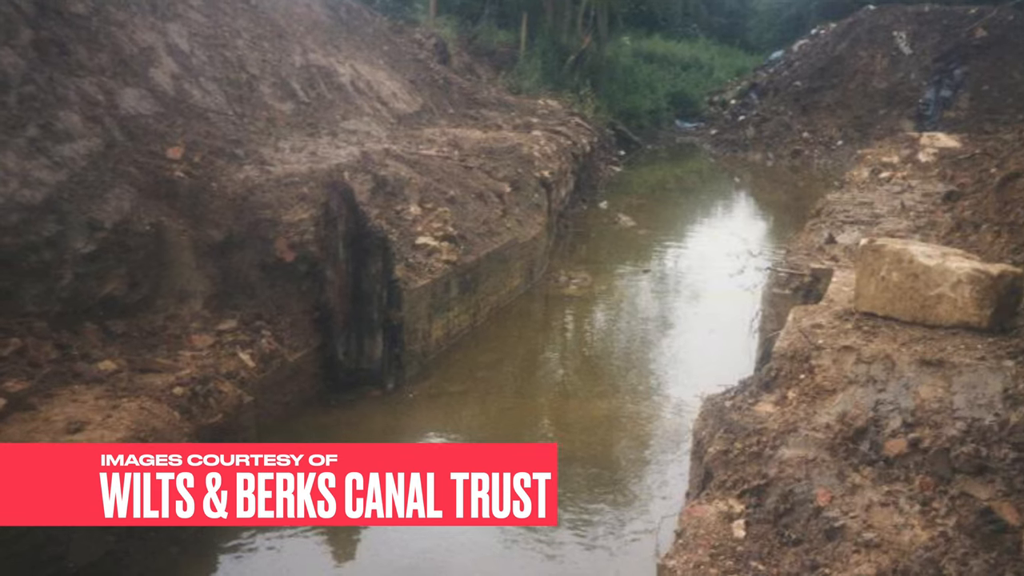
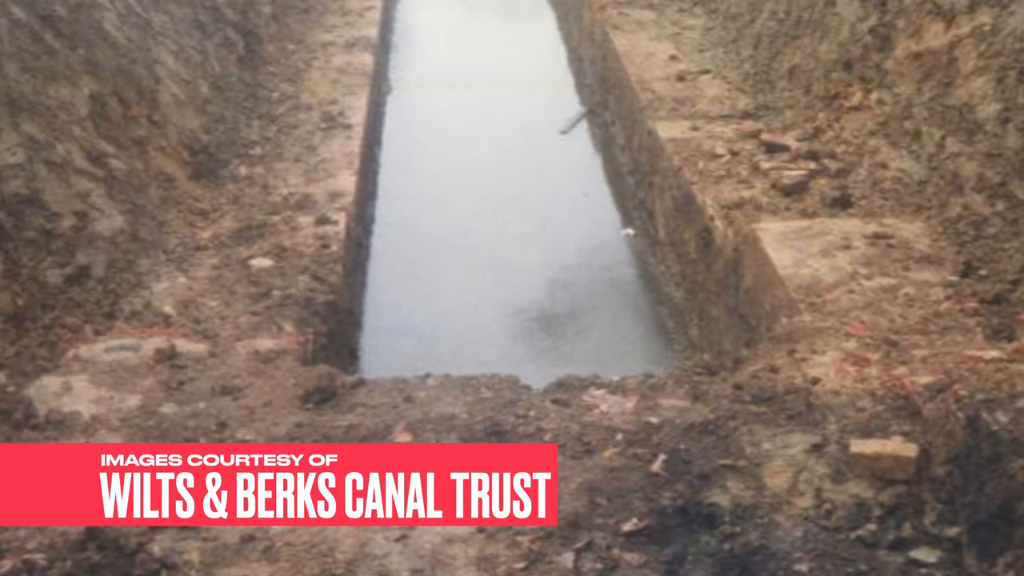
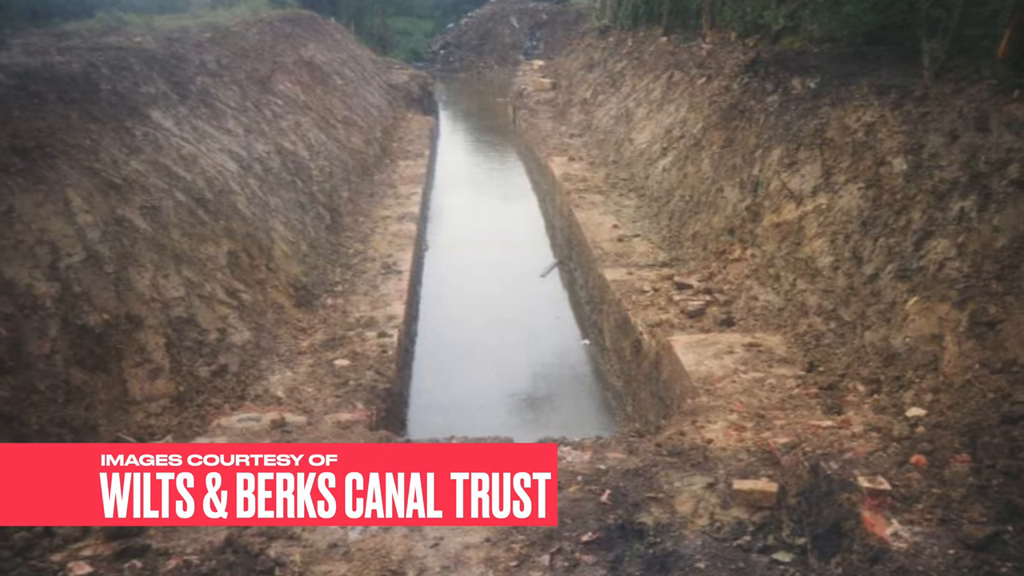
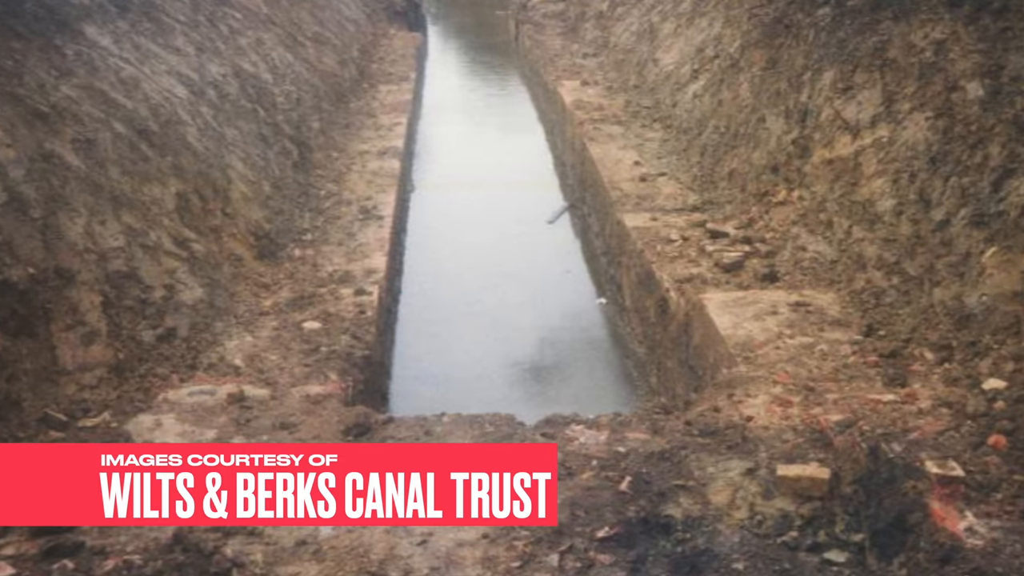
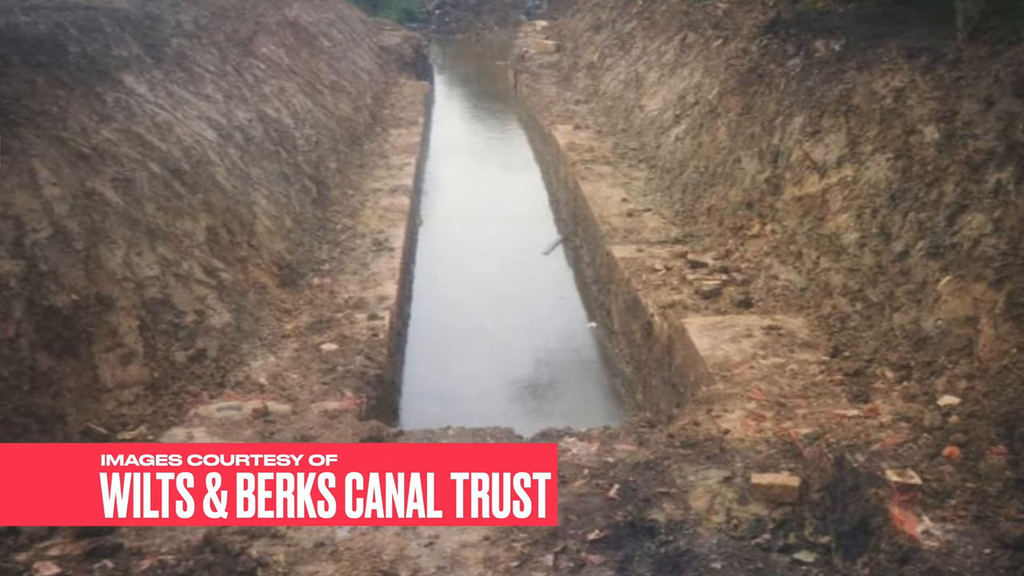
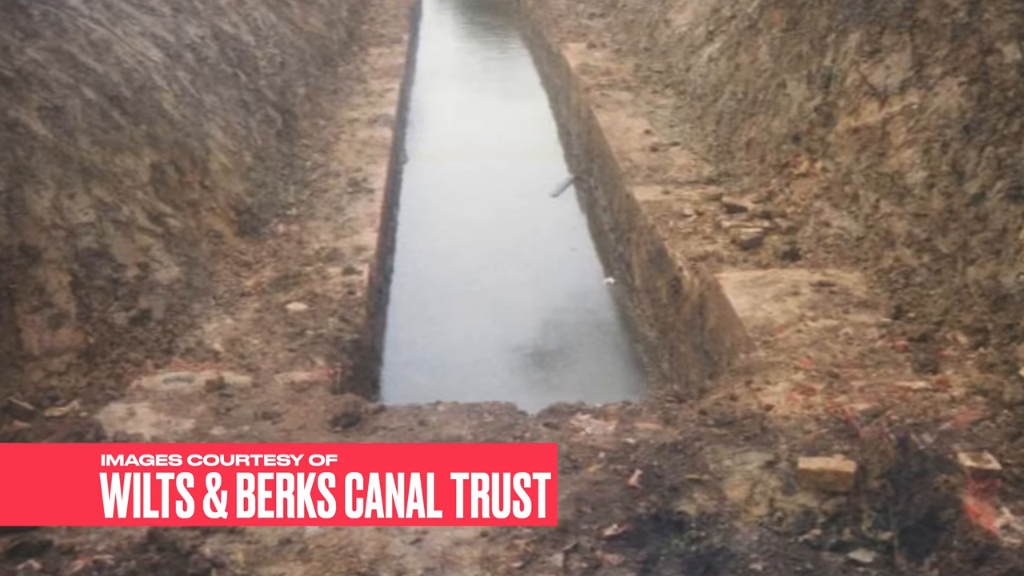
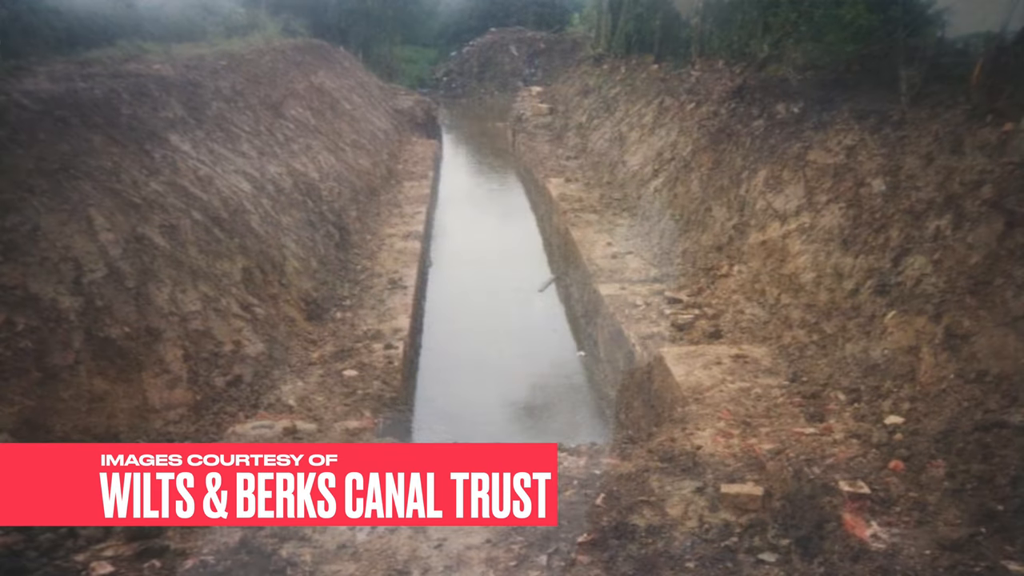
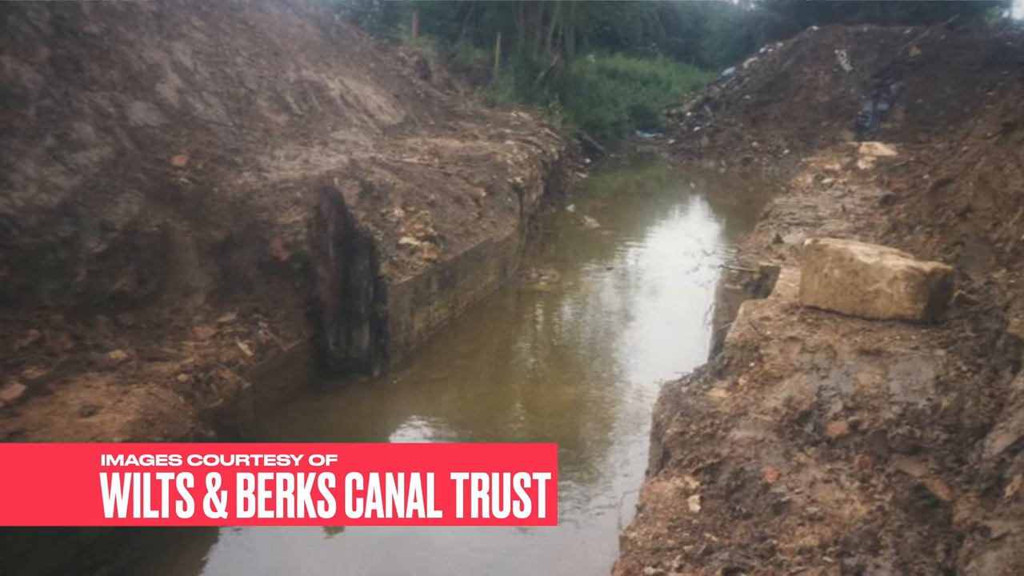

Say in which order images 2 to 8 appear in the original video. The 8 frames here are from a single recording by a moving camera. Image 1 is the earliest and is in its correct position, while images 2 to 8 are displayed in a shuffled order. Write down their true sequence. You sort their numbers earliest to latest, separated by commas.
8, 7, 3, 5, 4, 6, 2
